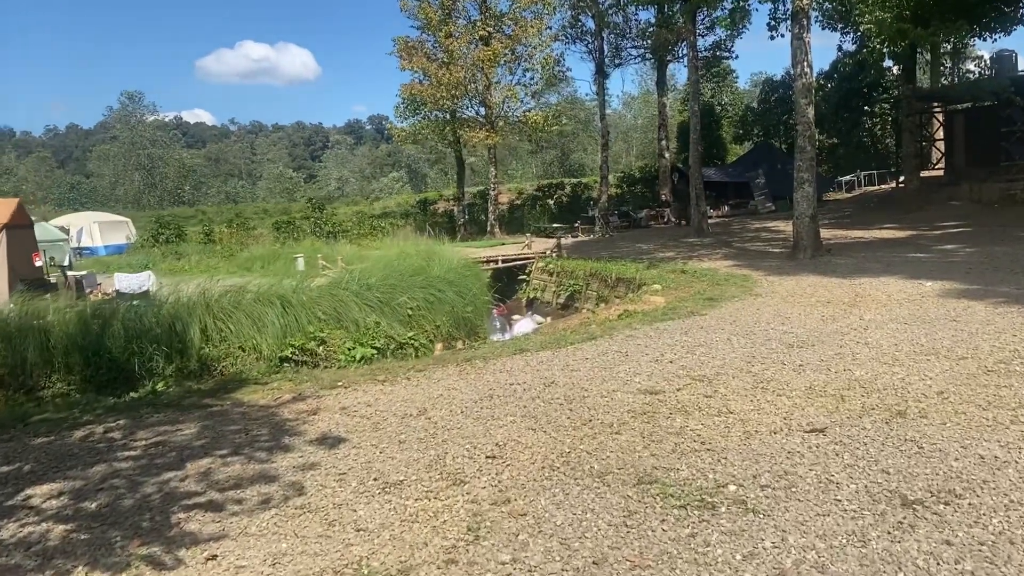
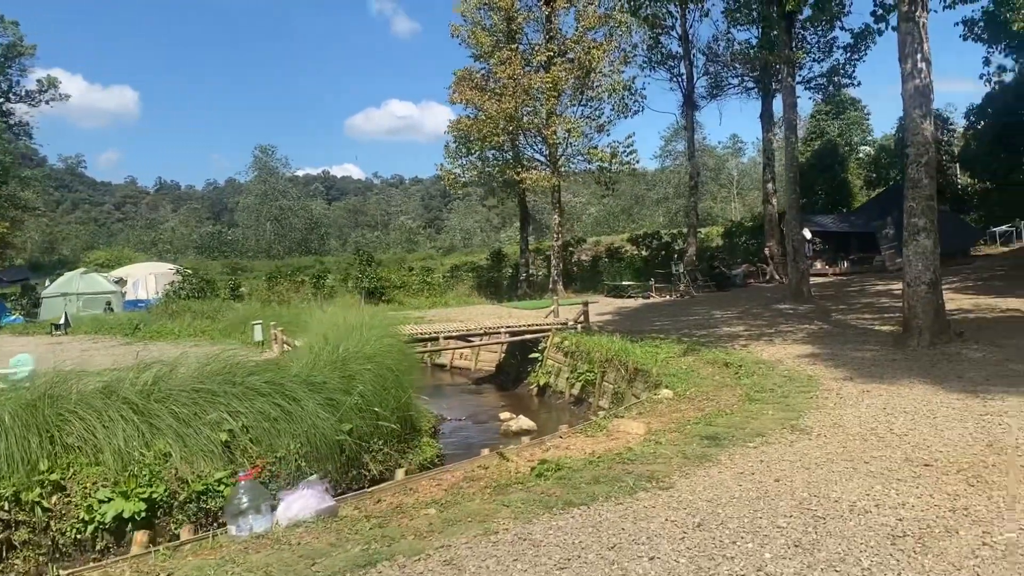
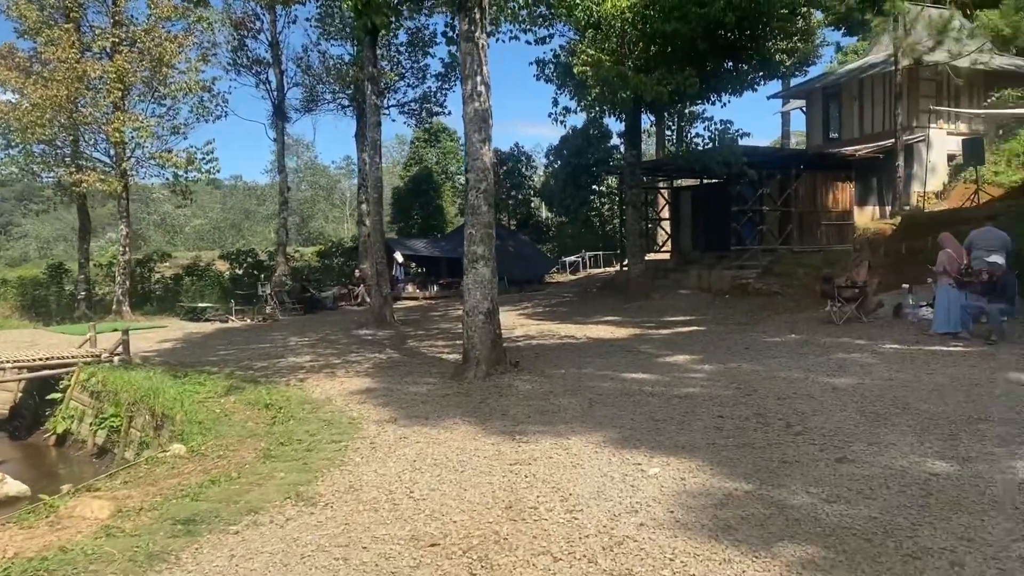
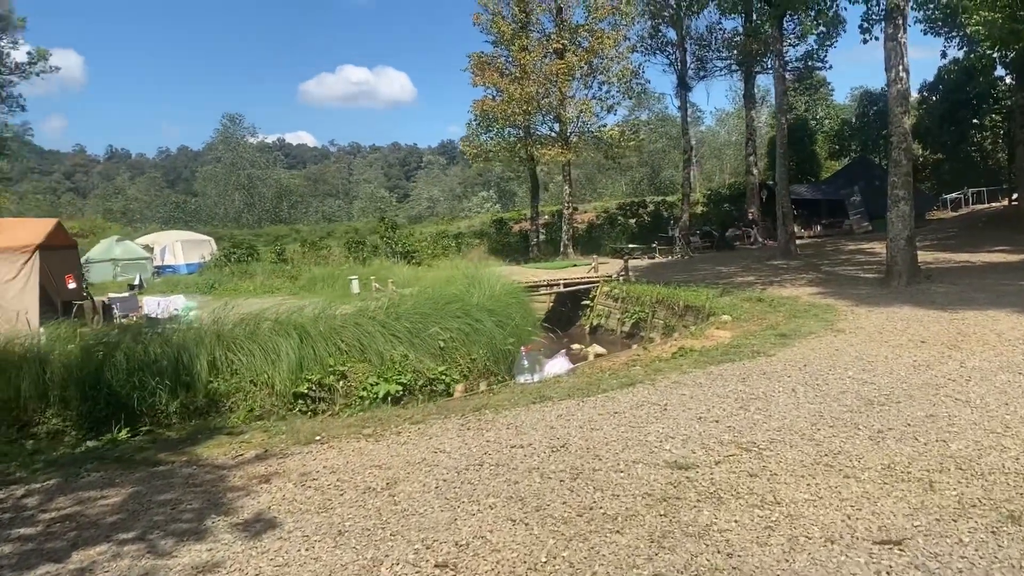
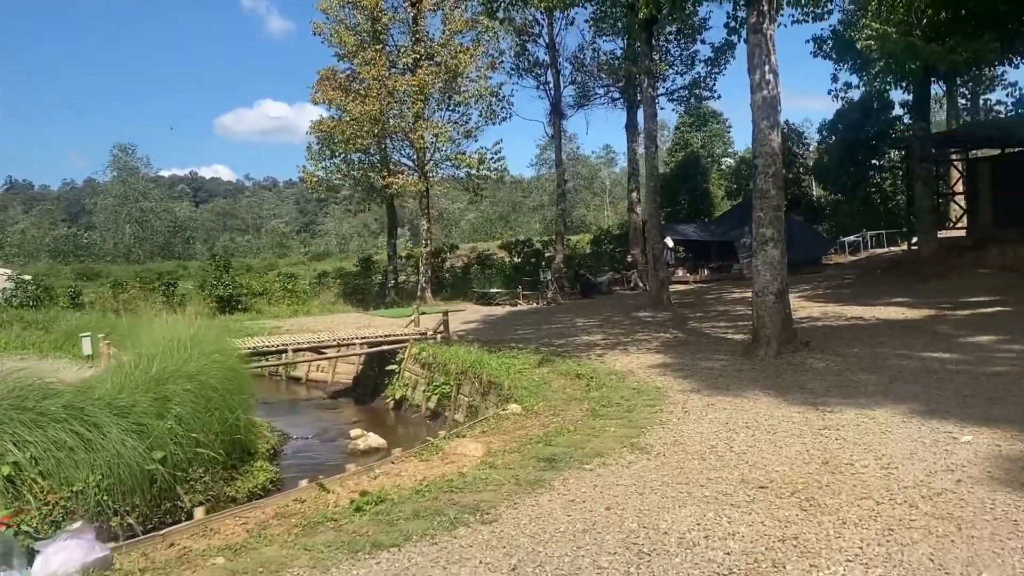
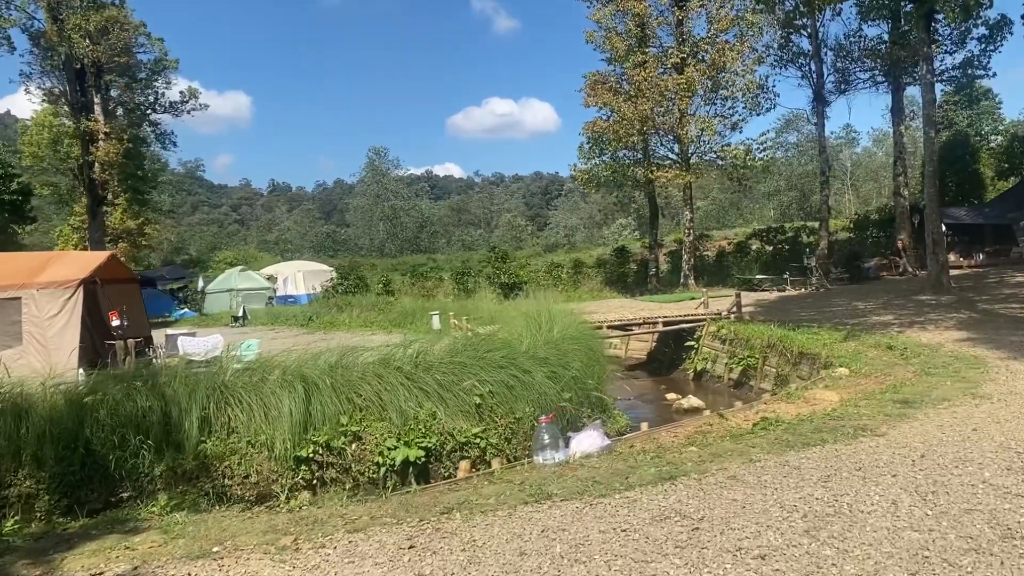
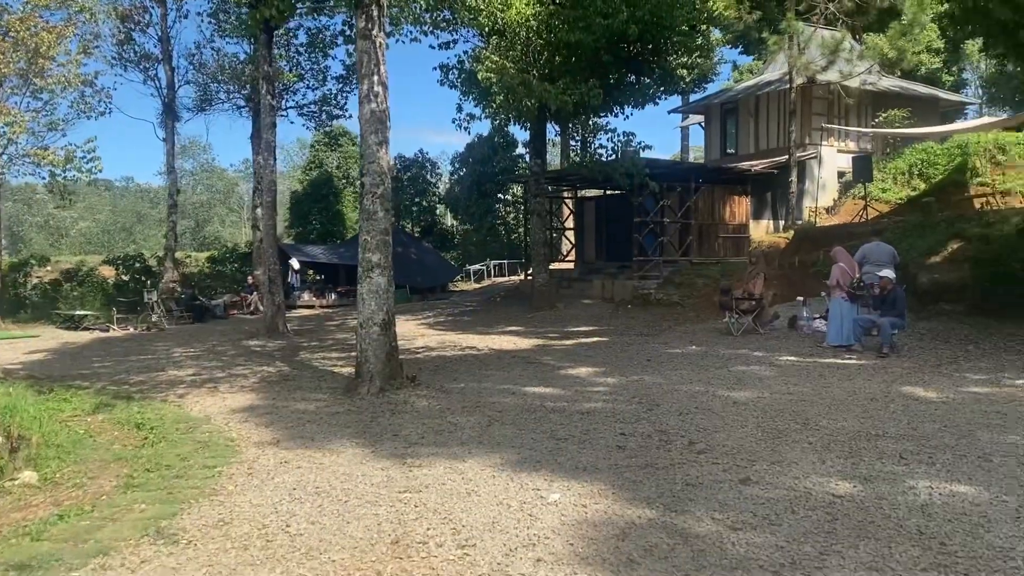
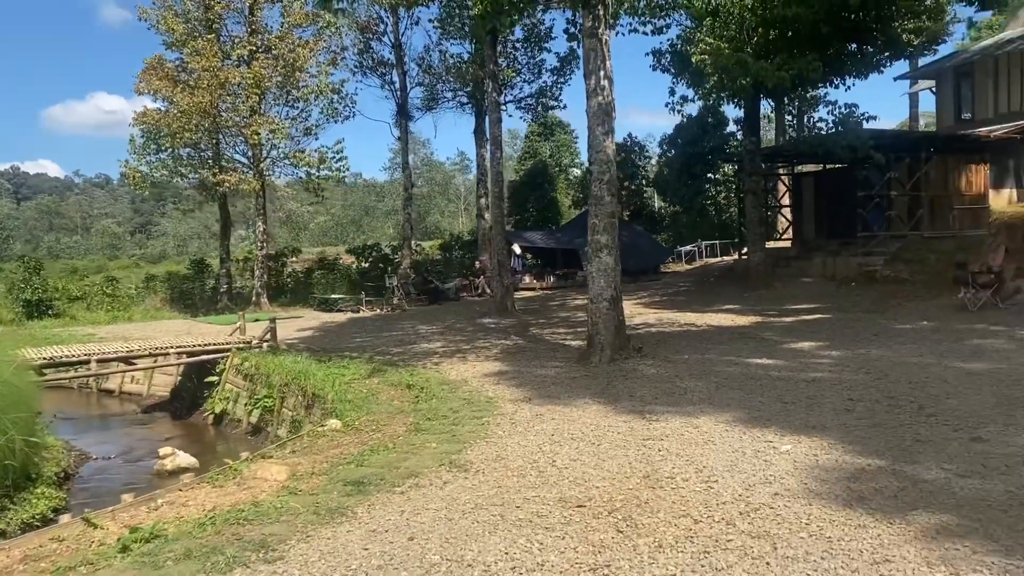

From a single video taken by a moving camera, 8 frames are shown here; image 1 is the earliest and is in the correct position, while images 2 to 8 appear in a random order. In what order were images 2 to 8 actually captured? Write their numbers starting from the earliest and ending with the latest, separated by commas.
4, 6, 2, 5, 8, 3, 7
